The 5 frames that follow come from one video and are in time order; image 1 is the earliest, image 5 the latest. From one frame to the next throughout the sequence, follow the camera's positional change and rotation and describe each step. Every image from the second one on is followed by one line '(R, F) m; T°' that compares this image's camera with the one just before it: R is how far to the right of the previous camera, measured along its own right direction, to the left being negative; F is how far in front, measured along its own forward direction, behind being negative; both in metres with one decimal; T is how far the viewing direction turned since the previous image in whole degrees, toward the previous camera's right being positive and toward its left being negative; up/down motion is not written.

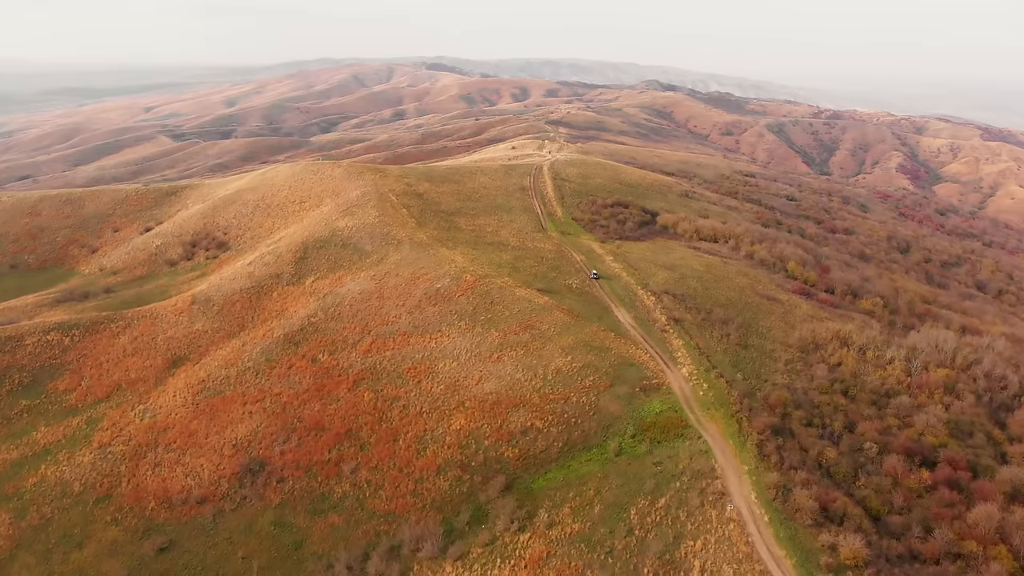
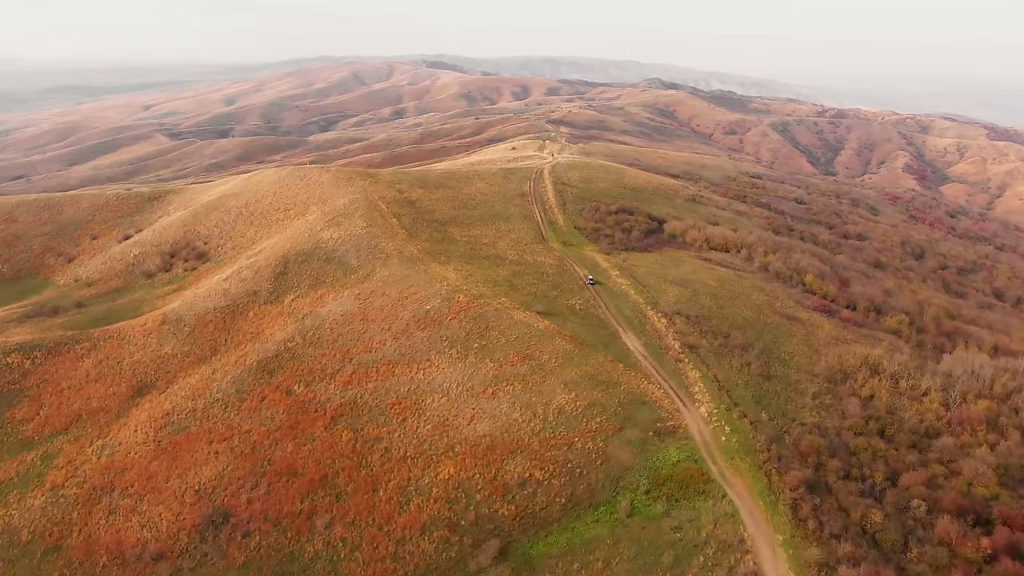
(+0.3, +3.8) m; 0°
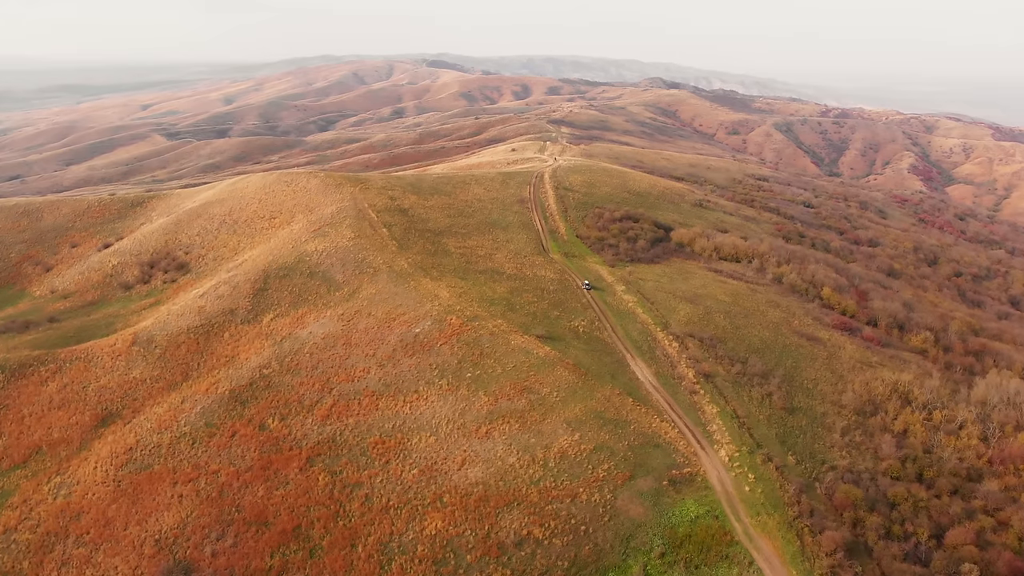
(+0.2, +3.3) m; 0°
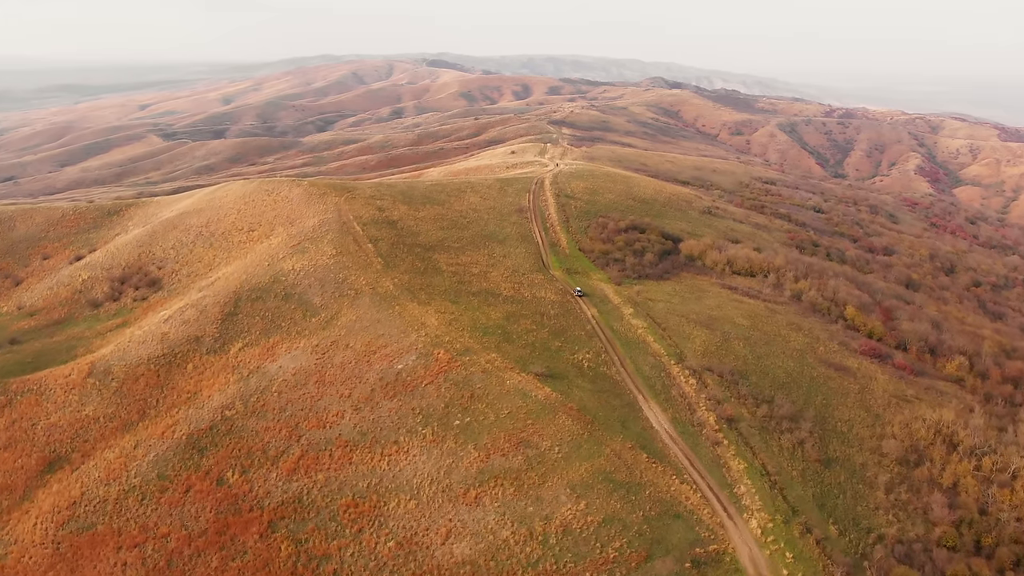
(+0.3, +4.0) m; 0°
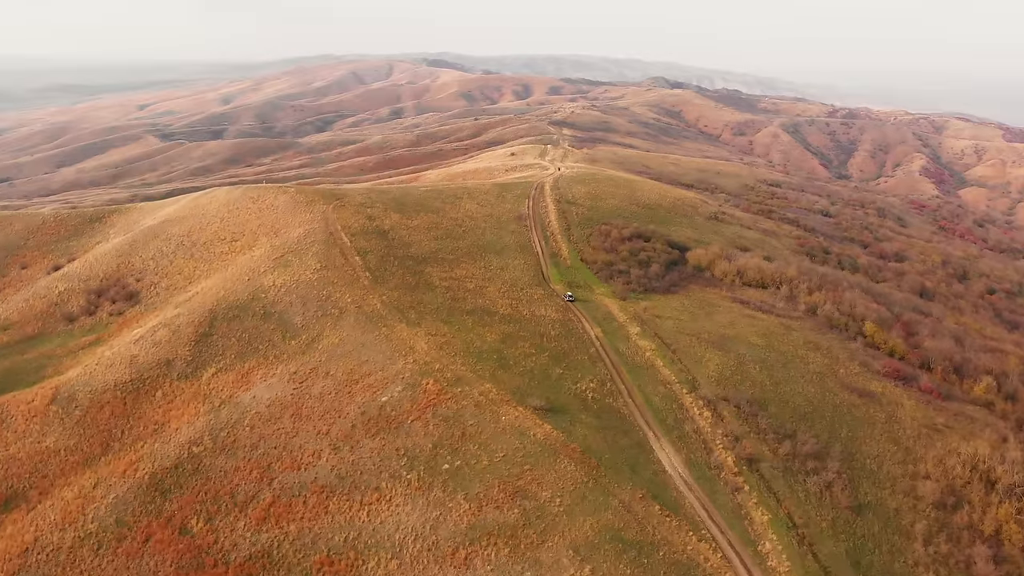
(+0.2, +2.8) m; 0°
